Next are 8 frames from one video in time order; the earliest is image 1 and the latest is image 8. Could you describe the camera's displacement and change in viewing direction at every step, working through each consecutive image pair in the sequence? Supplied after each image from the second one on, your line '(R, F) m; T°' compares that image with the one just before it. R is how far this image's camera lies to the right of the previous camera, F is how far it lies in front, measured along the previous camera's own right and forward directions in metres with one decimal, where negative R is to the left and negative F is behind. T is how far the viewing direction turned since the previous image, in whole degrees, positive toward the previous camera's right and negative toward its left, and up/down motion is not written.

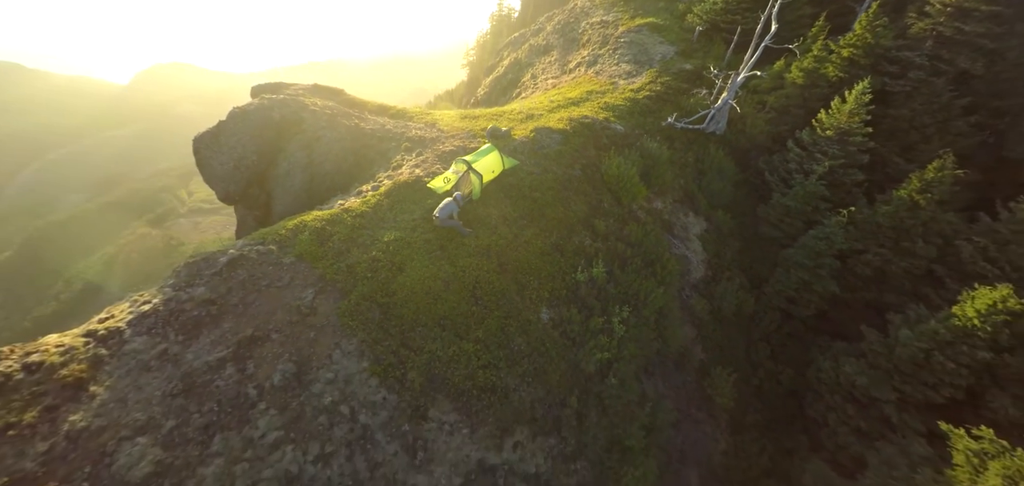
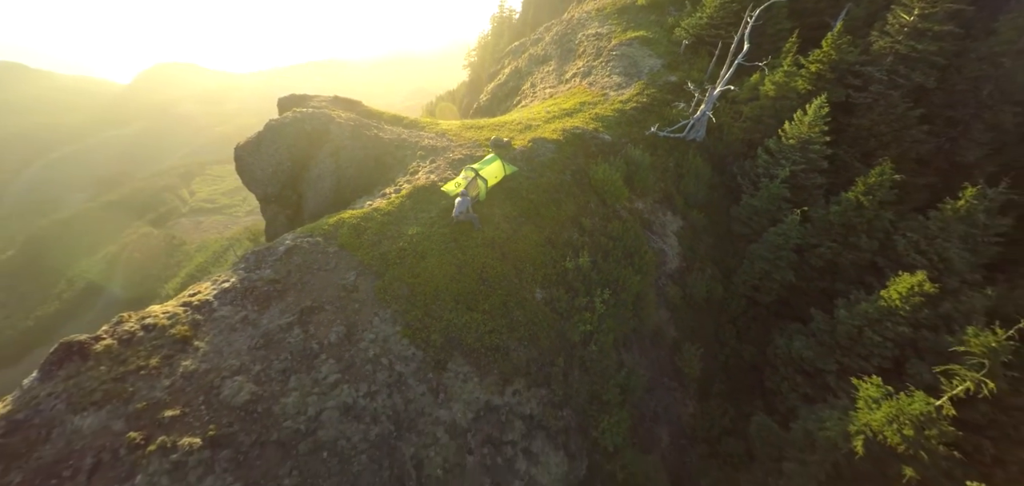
(0.0, -1.7) m; 0°
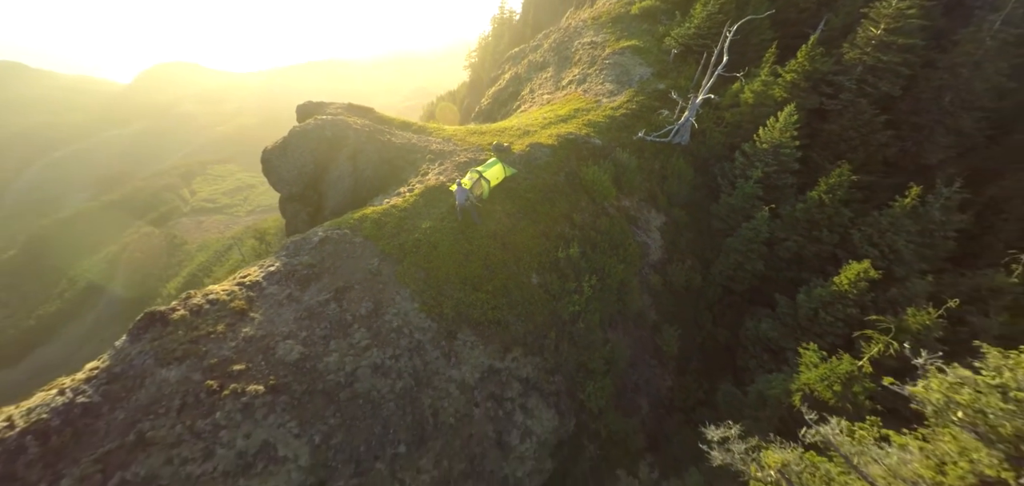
(0.0, -1.5) m; 0°
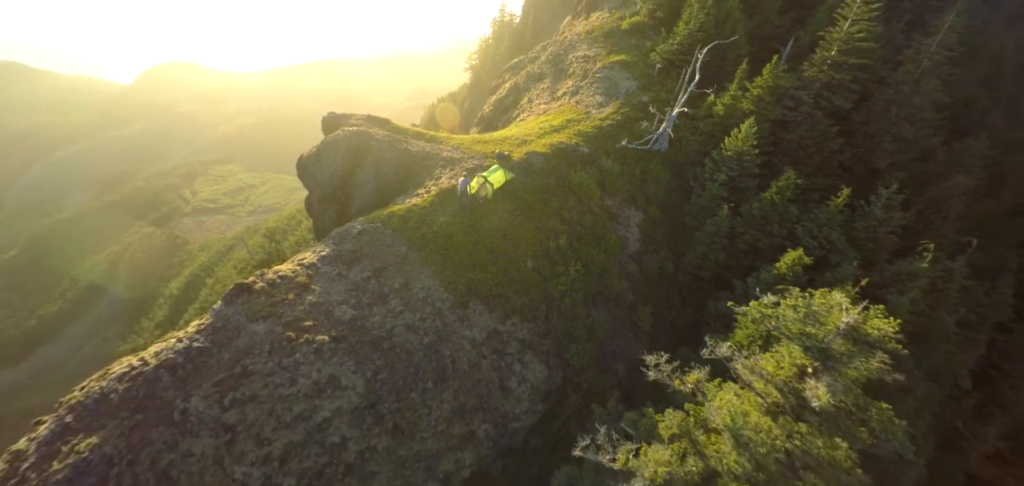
(0.0, -2.5) m; 0°
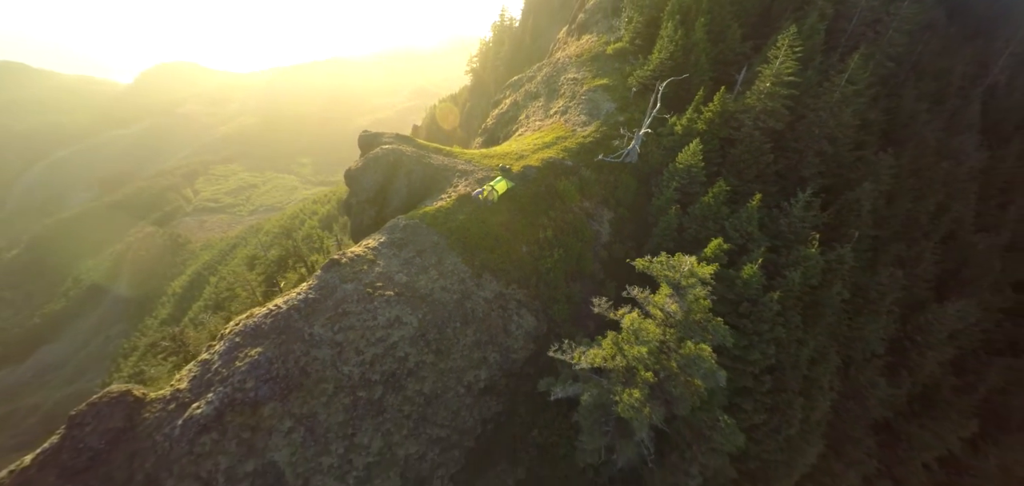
(0.0, -5.1) m; 0°
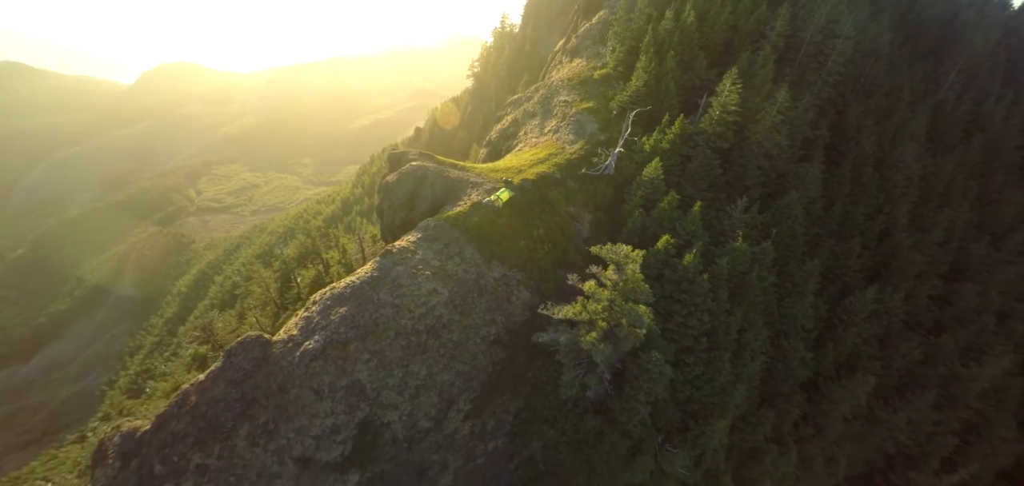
(-0.1, -6.4) m; 0°
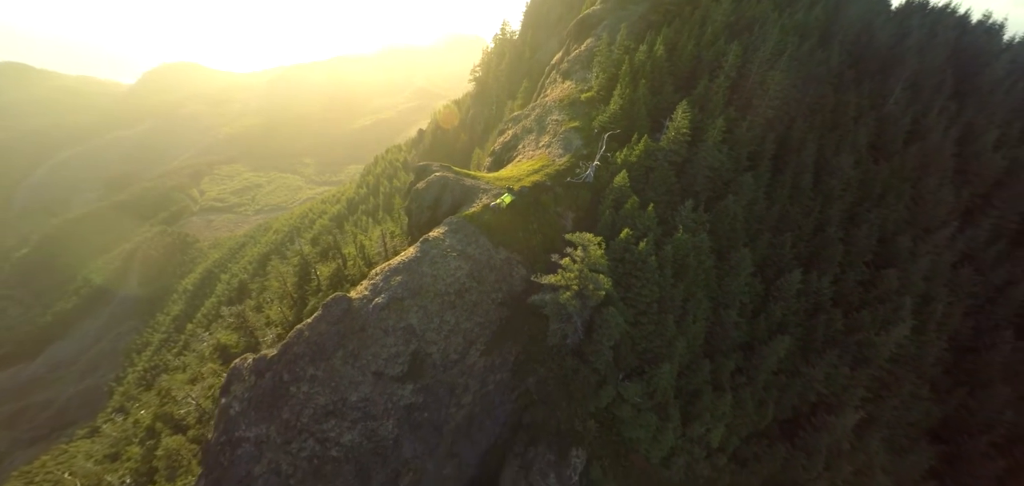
(-0.1, -9.0) m; 0°
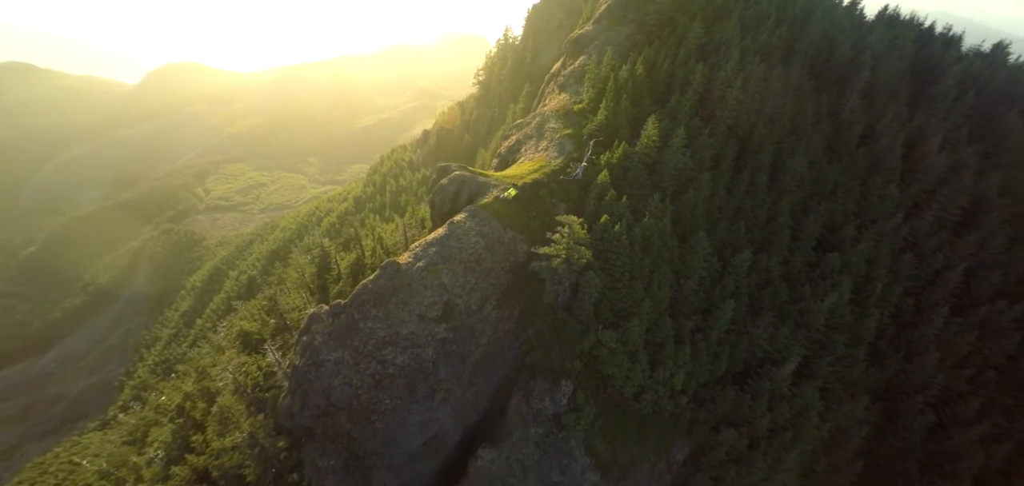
(-0.4, -10.1) m; 0°
